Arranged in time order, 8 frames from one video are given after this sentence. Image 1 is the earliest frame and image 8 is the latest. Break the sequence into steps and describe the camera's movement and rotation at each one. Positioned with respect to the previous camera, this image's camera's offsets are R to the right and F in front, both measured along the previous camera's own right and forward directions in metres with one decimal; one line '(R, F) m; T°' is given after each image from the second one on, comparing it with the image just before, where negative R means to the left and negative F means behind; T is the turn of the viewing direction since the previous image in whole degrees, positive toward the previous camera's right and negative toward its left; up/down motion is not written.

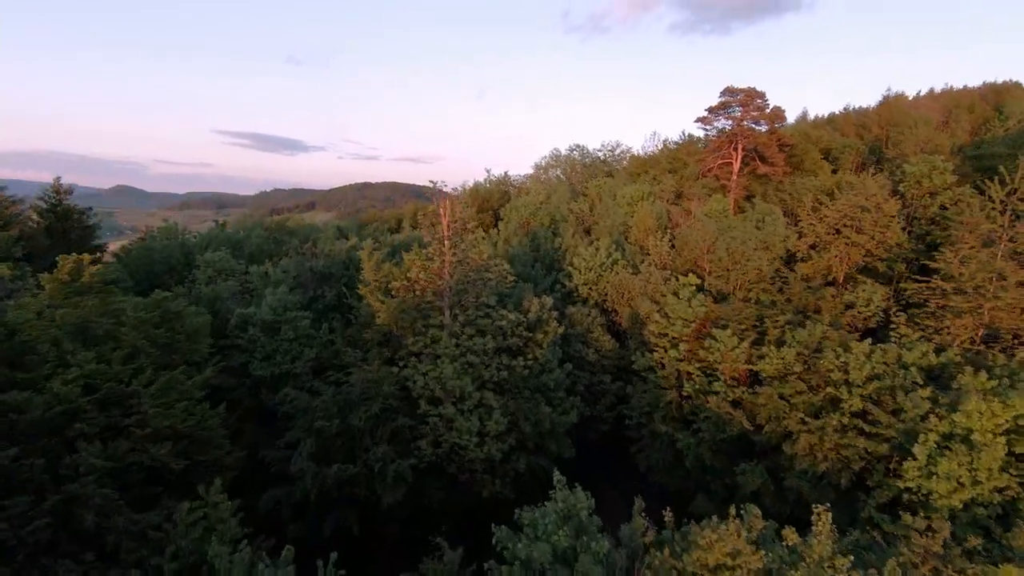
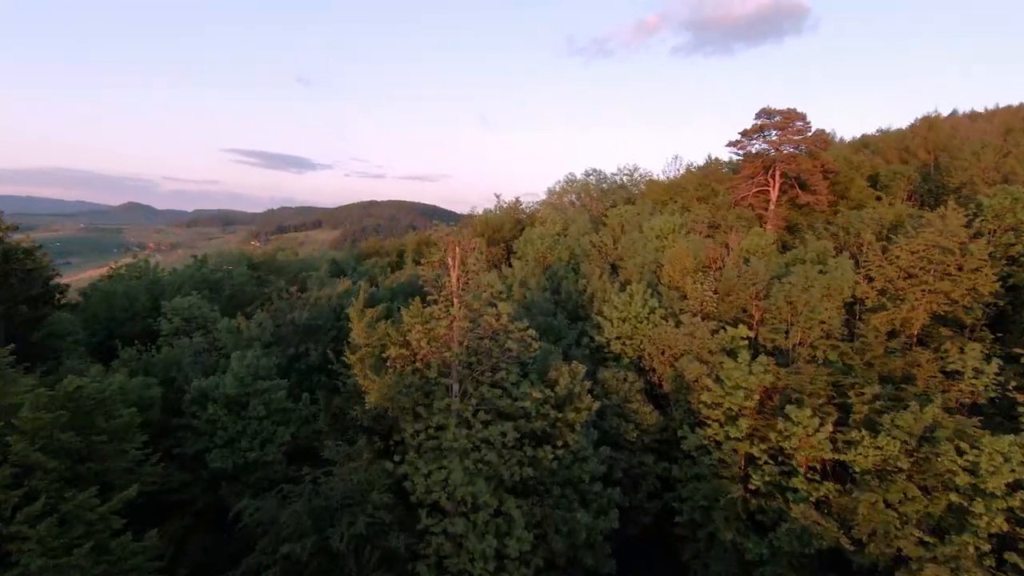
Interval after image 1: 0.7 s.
(-0.7, +4.4) m; 0°
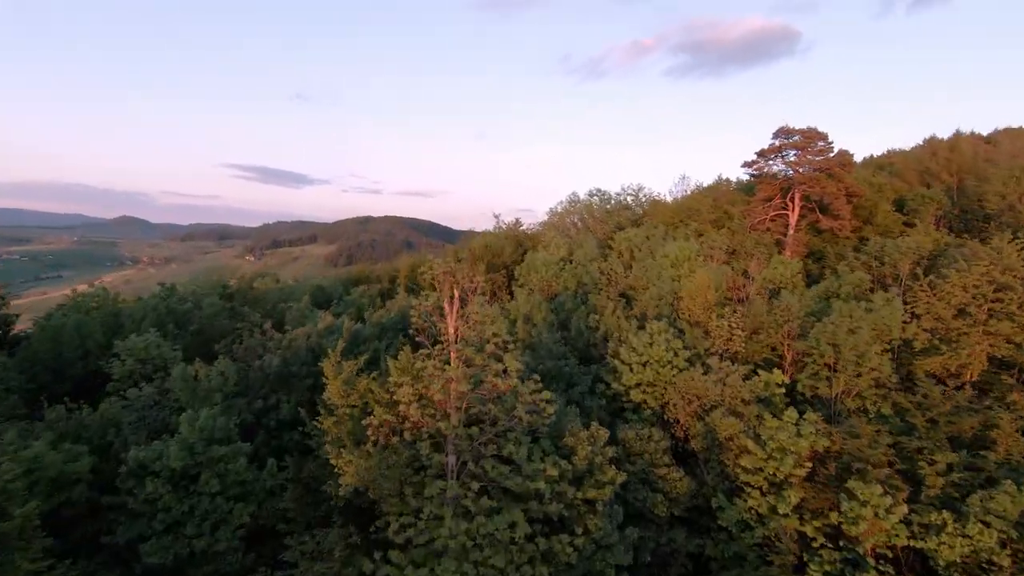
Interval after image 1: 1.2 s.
(-0.4, +3.0) m; +1°
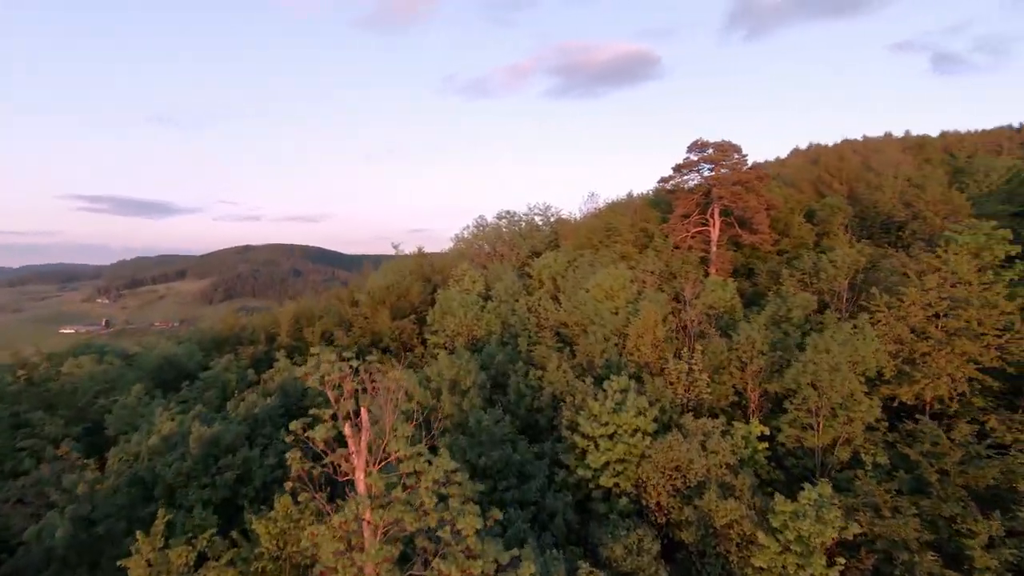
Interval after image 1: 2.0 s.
(-0.7, +5.3) m; +11°
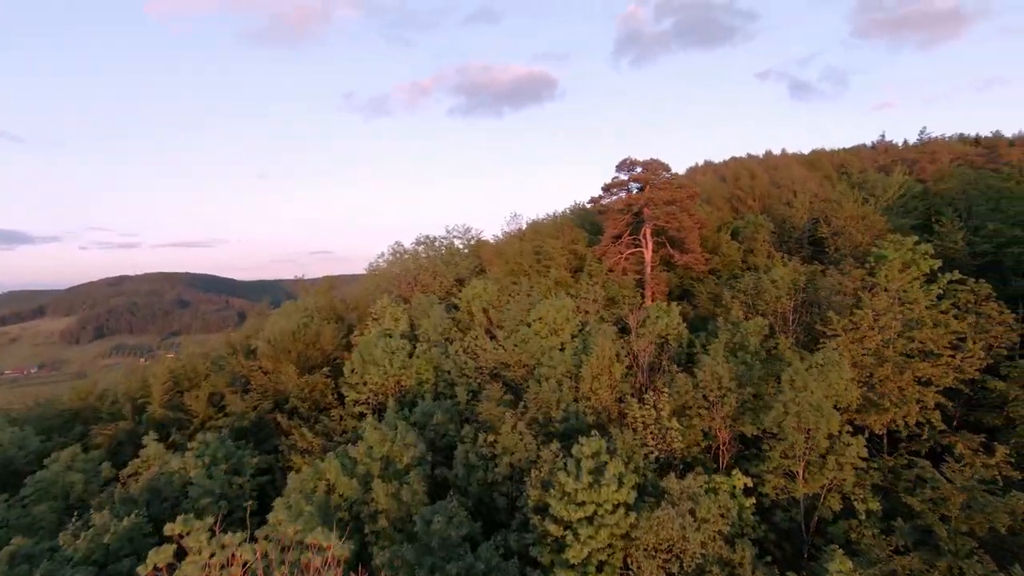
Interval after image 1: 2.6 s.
(-0.9, +3.5) m; +10°
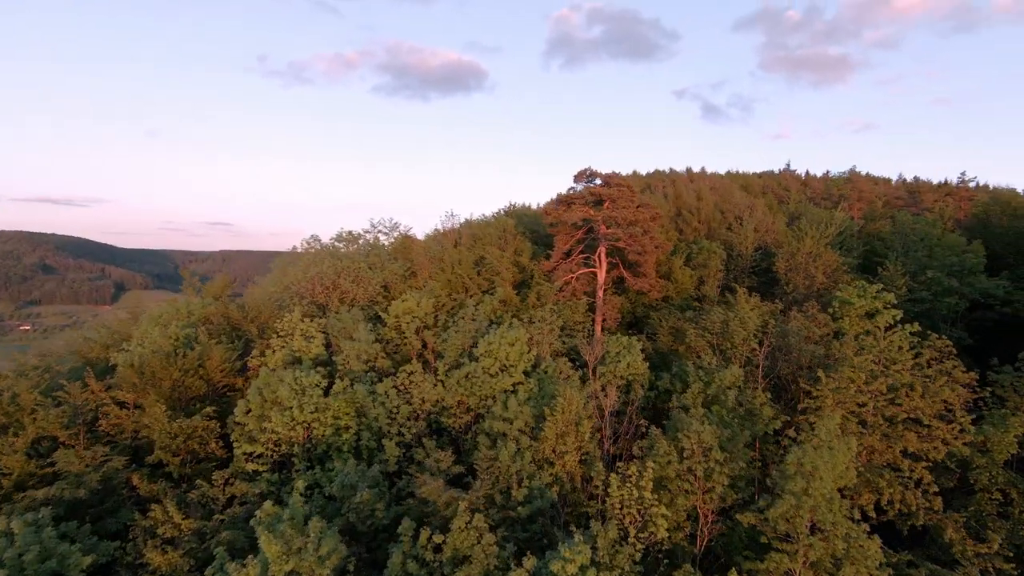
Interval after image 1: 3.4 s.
(-1.4, +4.4) m; +10°
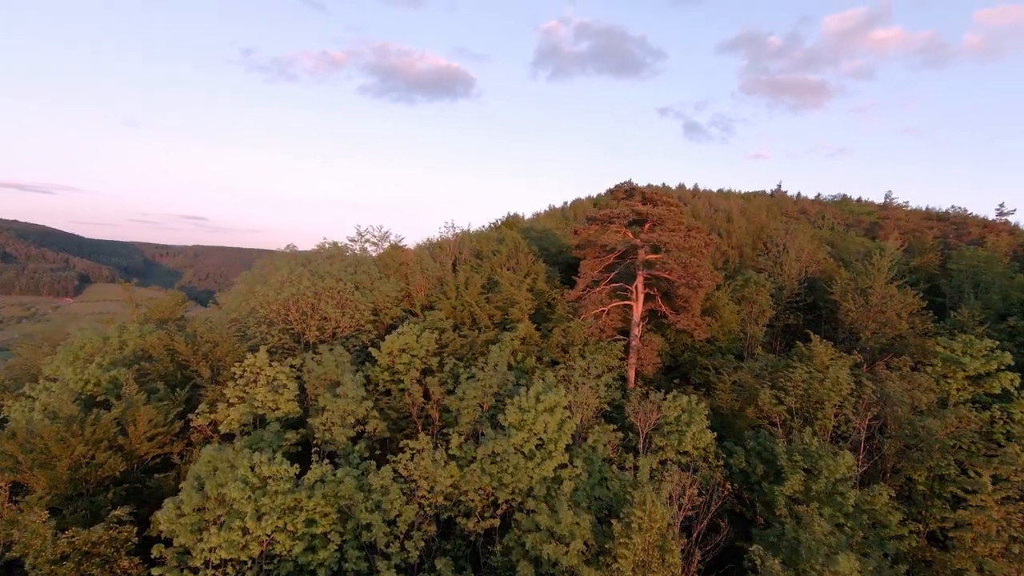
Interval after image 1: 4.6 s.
(-2.2, +5.6) m; +2°
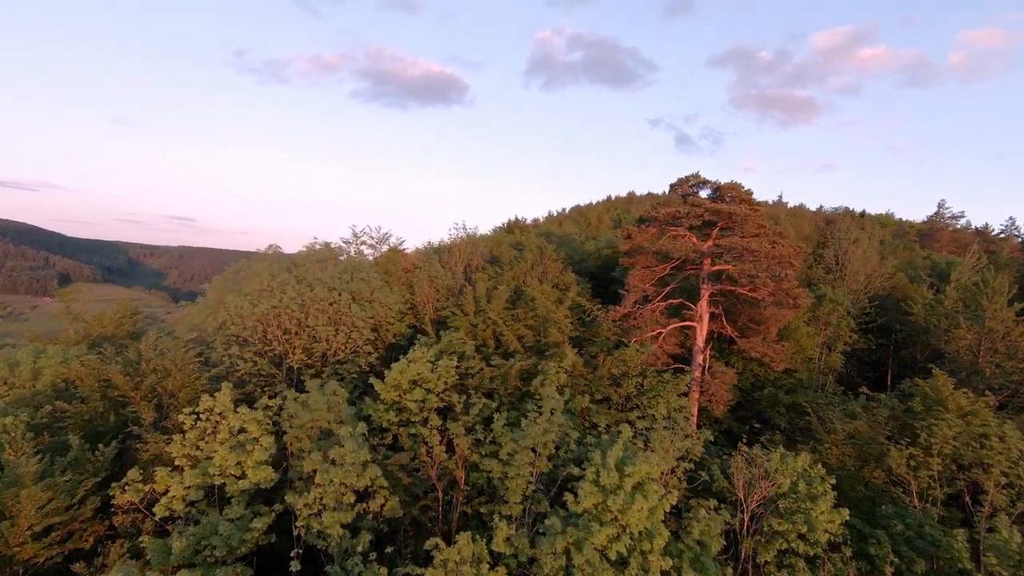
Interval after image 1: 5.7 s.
(-2.0, +5.3) m; +1°
